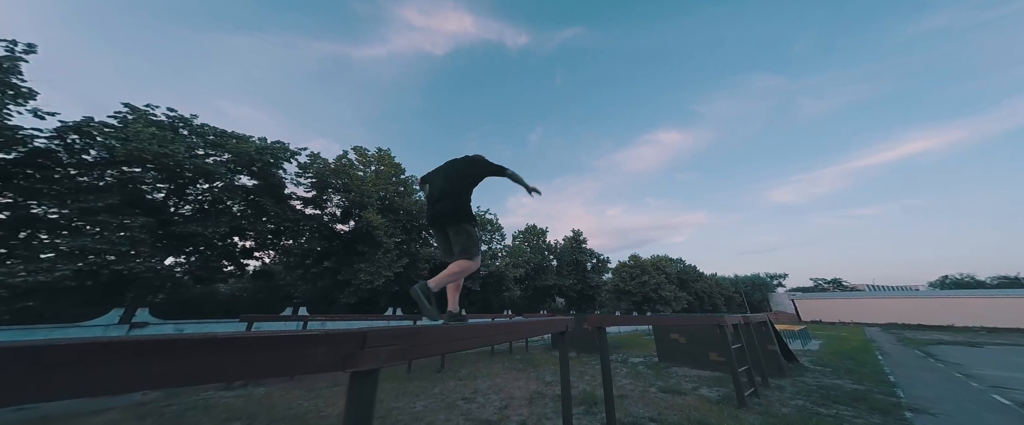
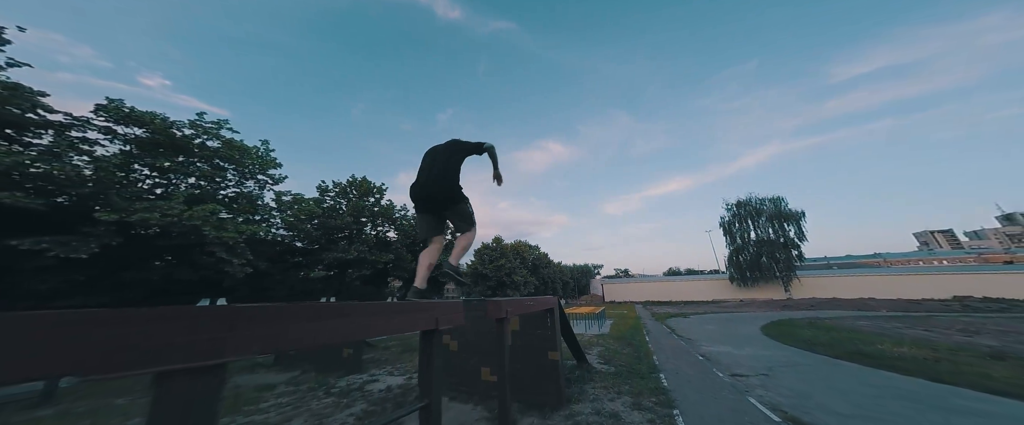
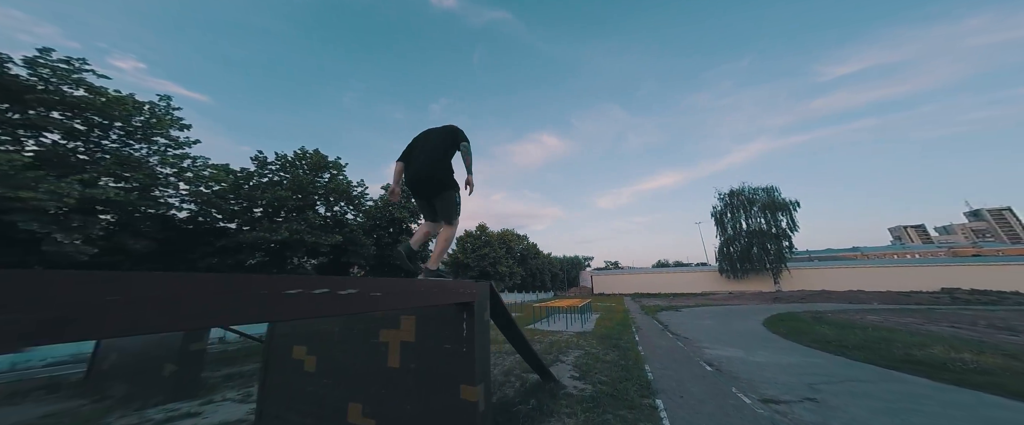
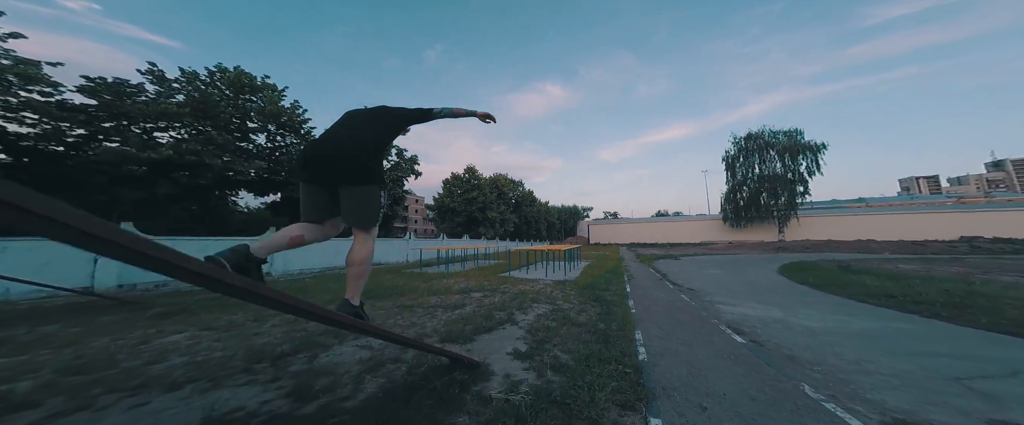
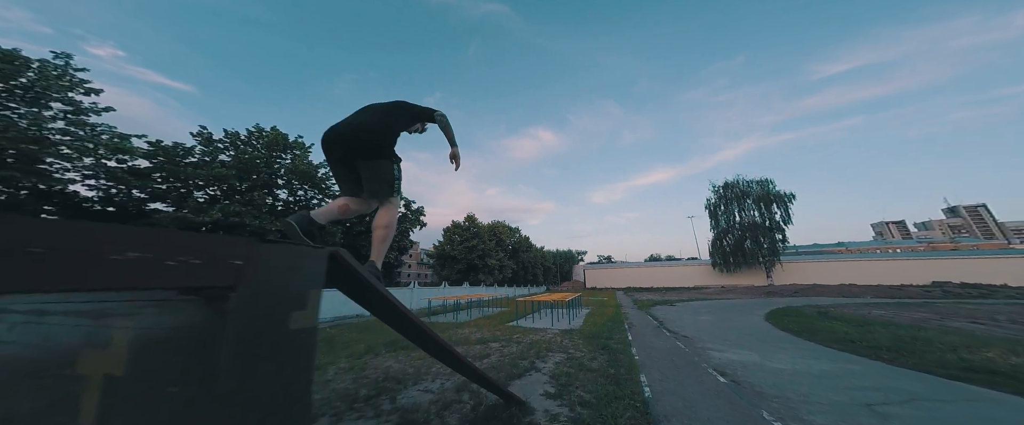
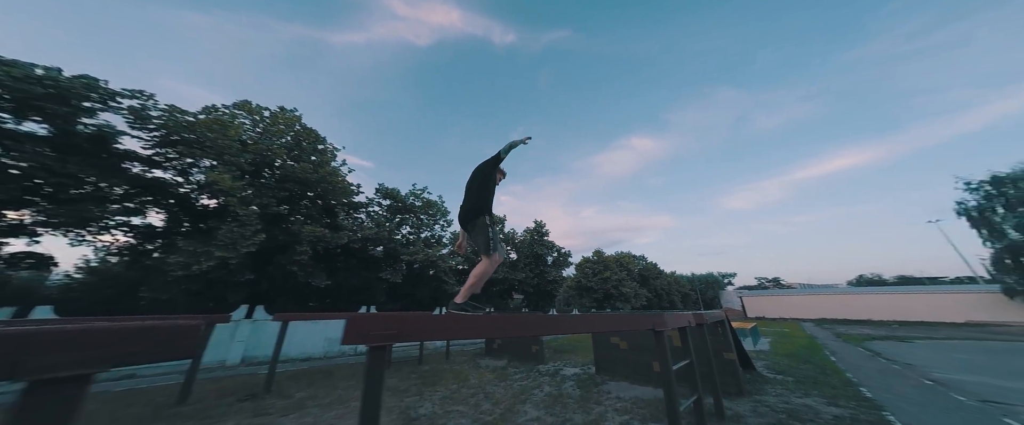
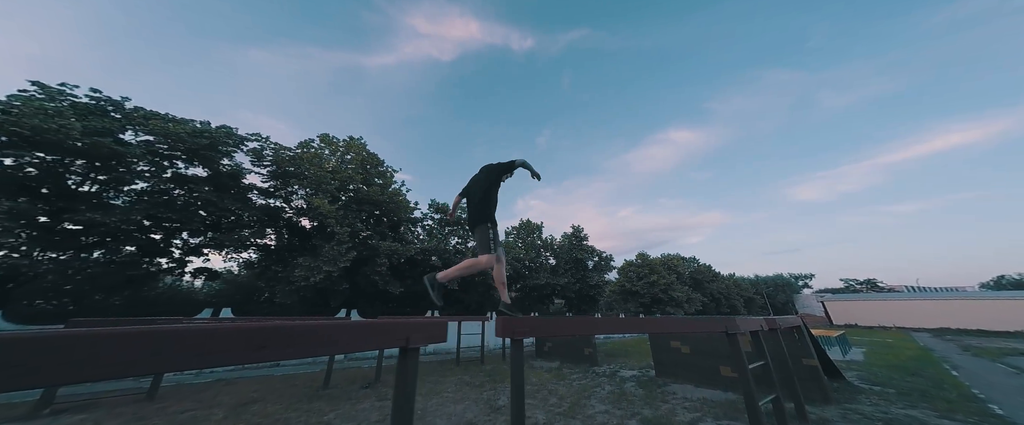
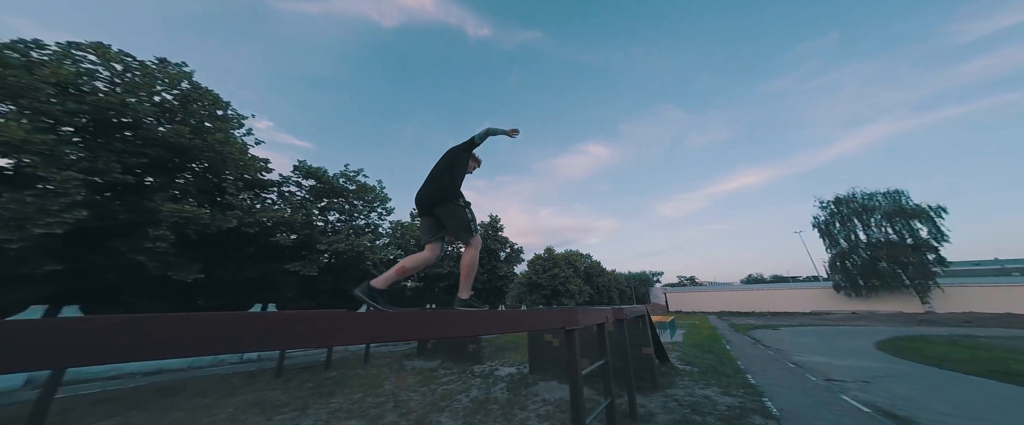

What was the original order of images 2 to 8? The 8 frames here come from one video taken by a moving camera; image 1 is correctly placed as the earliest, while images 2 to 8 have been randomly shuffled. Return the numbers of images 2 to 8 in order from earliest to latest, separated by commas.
7, 6, 8, 2, 3, 5, 4
